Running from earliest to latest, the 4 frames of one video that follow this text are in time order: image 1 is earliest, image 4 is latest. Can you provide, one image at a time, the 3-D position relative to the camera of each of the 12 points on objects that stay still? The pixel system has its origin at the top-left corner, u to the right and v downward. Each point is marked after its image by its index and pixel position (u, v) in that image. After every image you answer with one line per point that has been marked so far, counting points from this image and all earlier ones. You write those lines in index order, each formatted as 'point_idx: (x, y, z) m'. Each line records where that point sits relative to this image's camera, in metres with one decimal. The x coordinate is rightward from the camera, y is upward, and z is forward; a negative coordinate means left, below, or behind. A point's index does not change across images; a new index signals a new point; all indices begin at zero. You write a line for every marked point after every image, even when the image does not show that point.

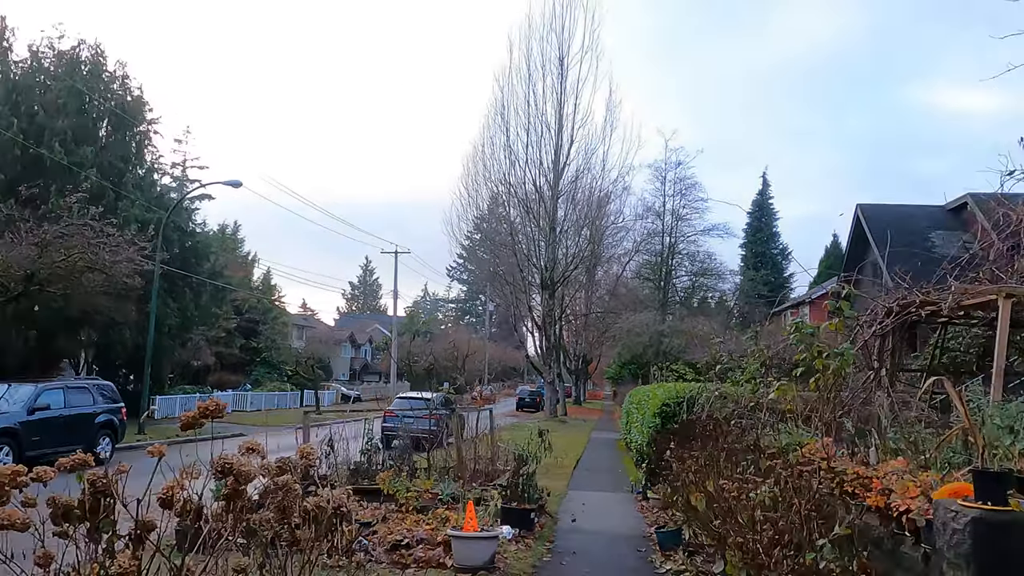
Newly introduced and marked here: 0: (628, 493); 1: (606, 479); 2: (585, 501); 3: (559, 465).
0: (+1.6, -2.8, +10.8) m
1: (+1.5, -3.1, +12.7) m
2: (+0.9, -2.7, +10.1) m
3: (+0.8, -3.1, +13.7) m
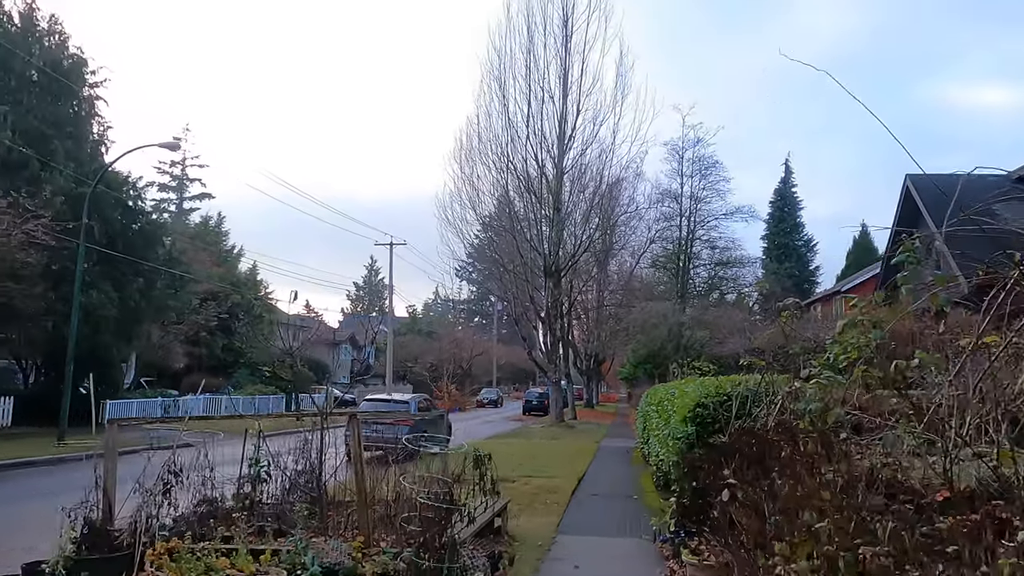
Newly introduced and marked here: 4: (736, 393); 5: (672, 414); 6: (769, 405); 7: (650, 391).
0: (+1.2, -2.3, +7.2) m
1: (+1.2, -2.6, +9.1) m
2: (+0.6, -2.2, +6.5) m
3: (+0.5, -2.6, +10.1) m
4: (+2.1, -1.0, +7.5) m
5: (+1.9, -1.5, +9.4) m
6: (+2.0, -0.9, +6.2) m
7: (+2.7, -2.0, +15.2) m
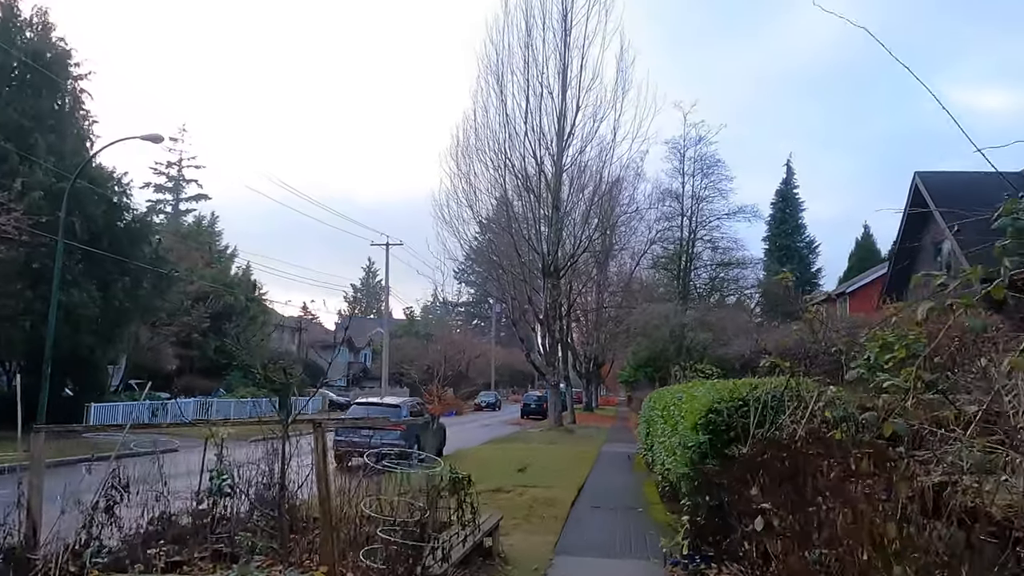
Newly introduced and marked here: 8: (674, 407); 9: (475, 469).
0: (+1.2, -2.2, +6.5) m
1: (+1.1, -2.5, +8.4) m
2: (+0.5, -2.1, +5.8) m
3: (+0.4, -2.5, +9.3) m
4: (+2.1, -0.9, +6.8) m
5: (+1.8, -1.4, +8.6) m
6: (+2.0, -0.9, +5.5) m
7: (+2.6, -2.0, +14.4) m
8: (+2.0, -1.5, +9.8) m
9: (-0.7, -3.2, +14.0) m
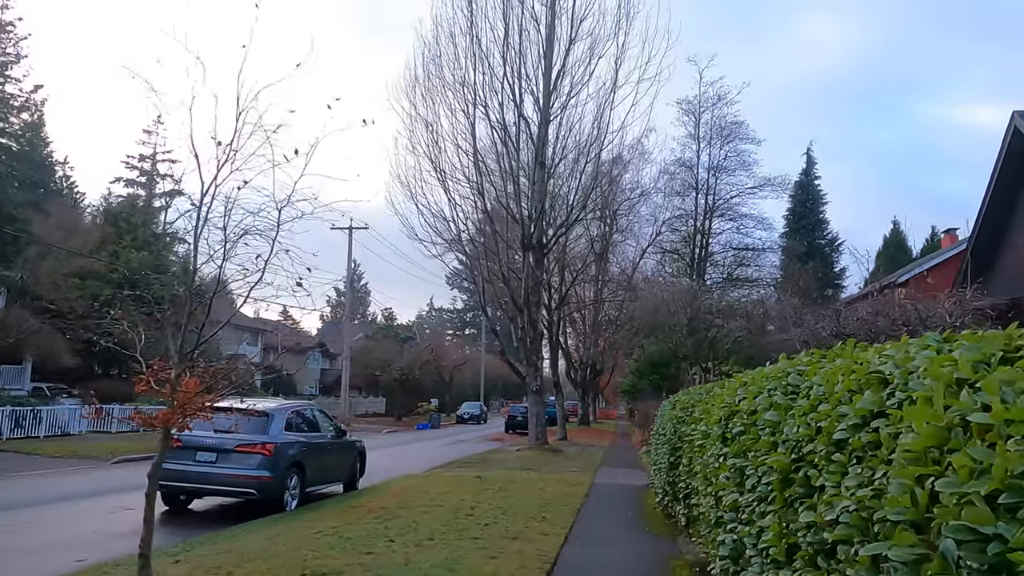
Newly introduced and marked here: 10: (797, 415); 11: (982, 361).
0: (+0.4, -1.3, +0.4) m
1: (+0.3, -1.6, +2.3) m
2: (-0.3, -1.2, -0.3) m
3: (-0.4, -1.6, +3.3) m
4: (+1.3, 0.0, +0.7) m
5: (+1.1, -0.5, +2.6) m
6: (+1.2, +0.1, -0.6) m
7: (+1.8, -1.2, +8.4) m
8: (+1.2, -0.6, +3.7) m
9: (-1.5, -2.4, +7.9) m
10: (+1.2, -0.5, +3.1) m
11: (+1.1, -0.2, +1.8) m
